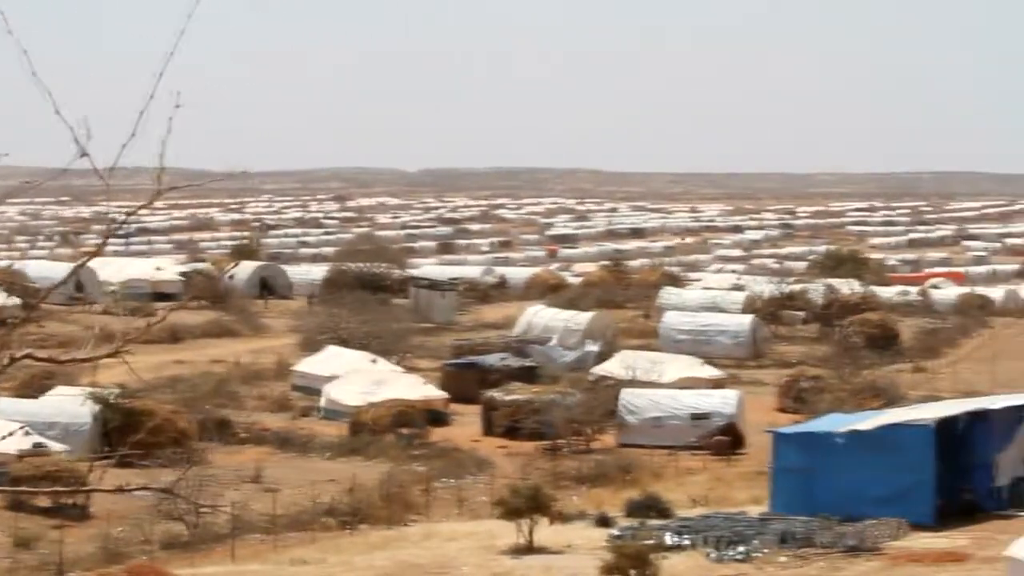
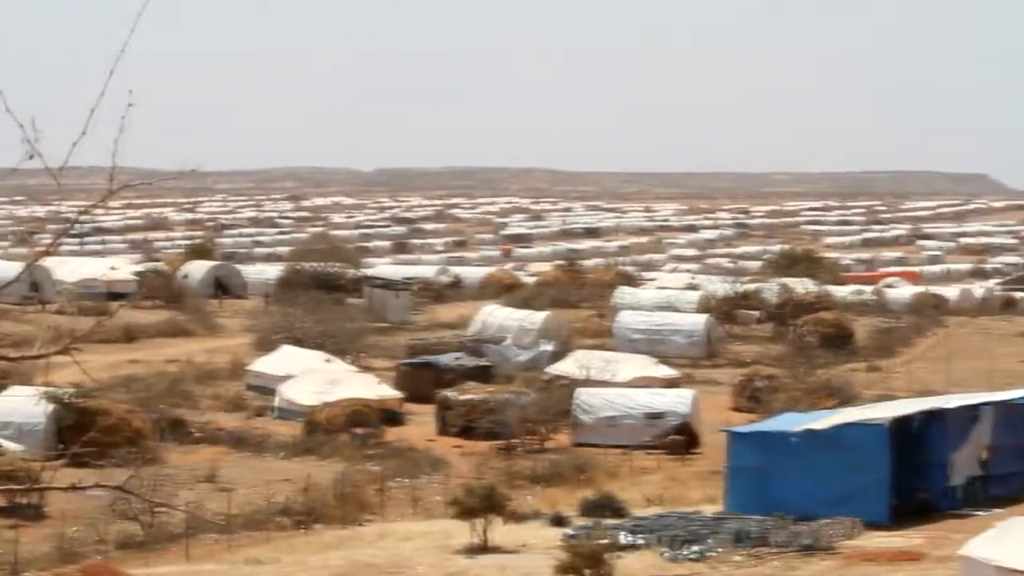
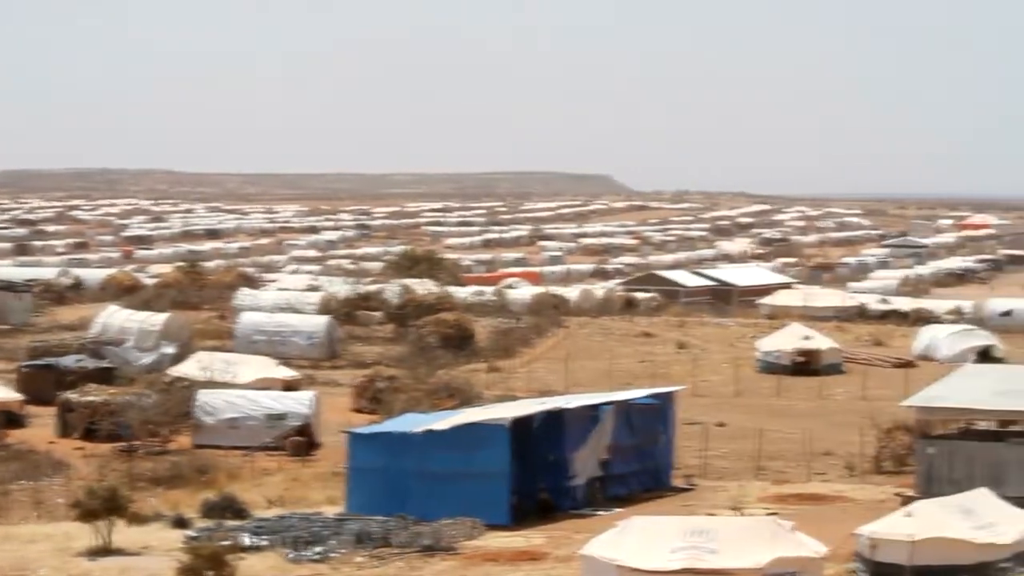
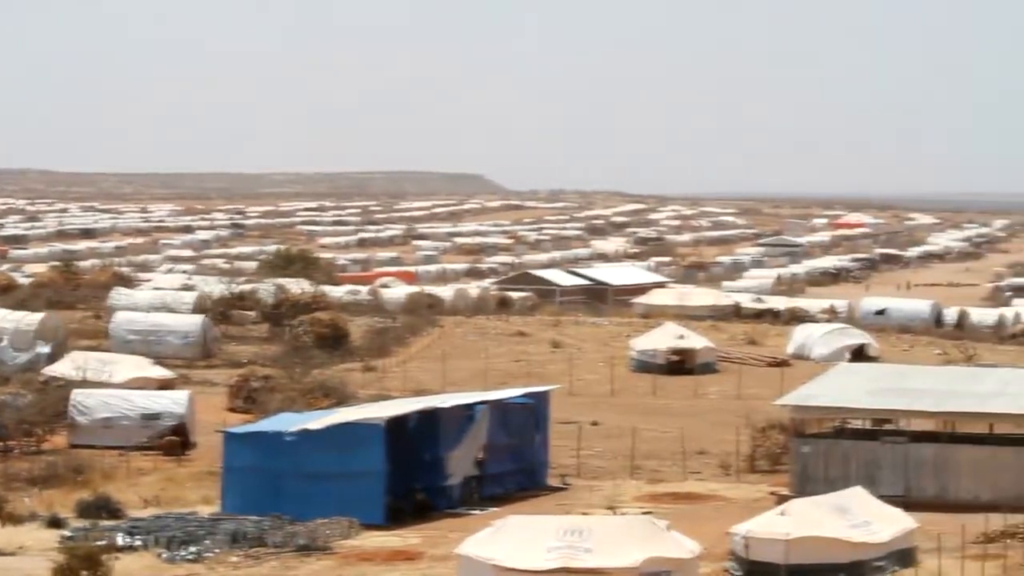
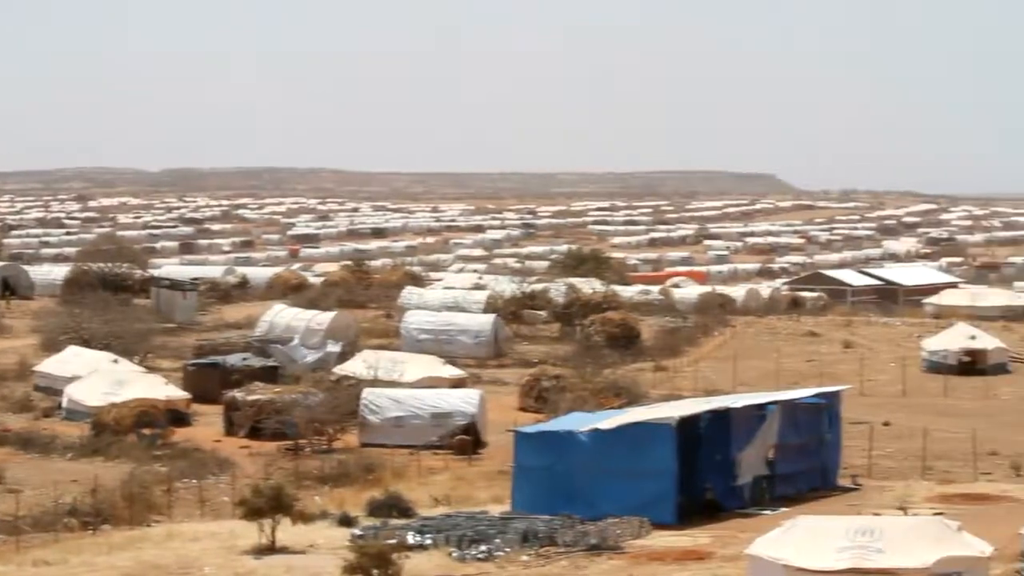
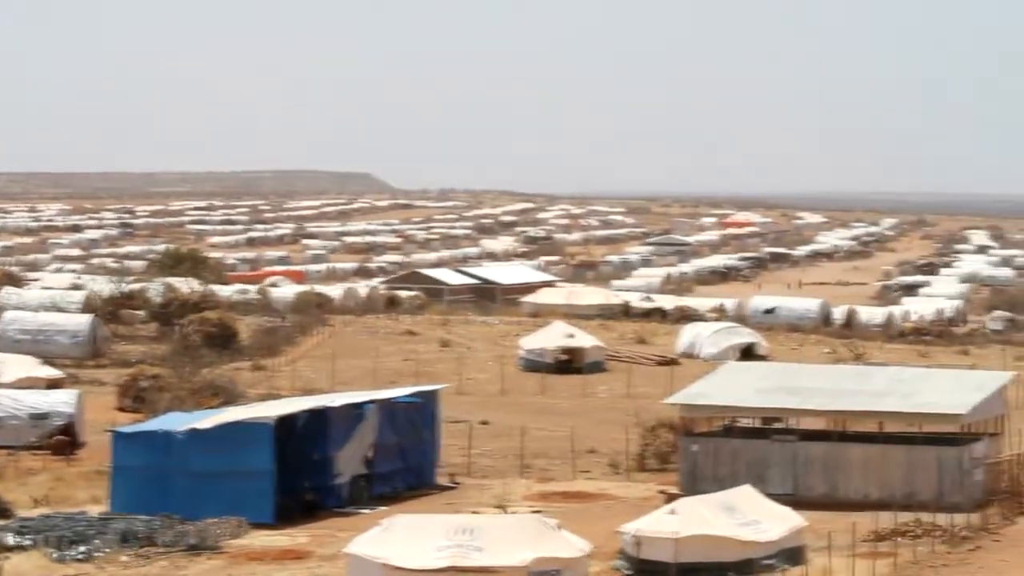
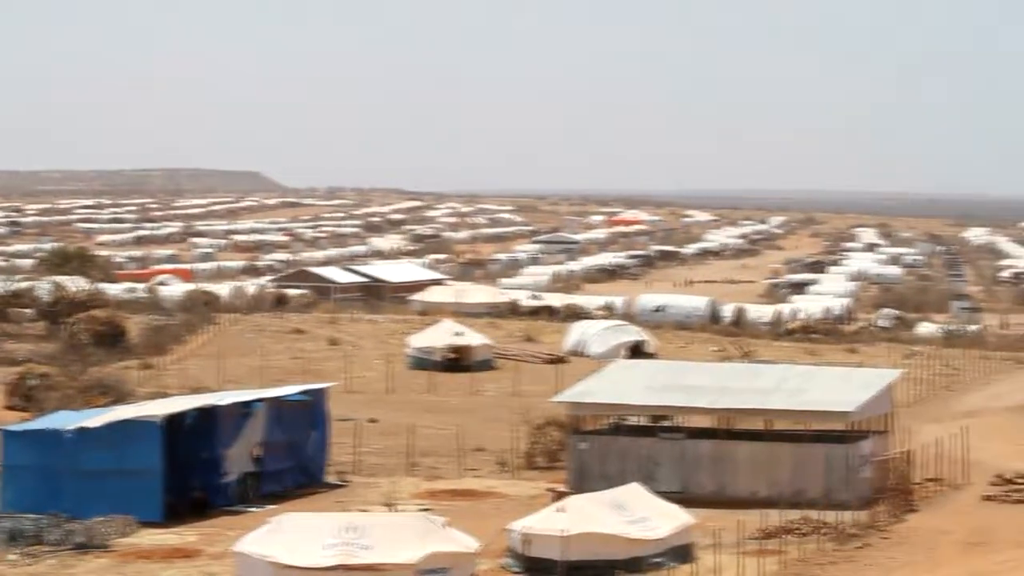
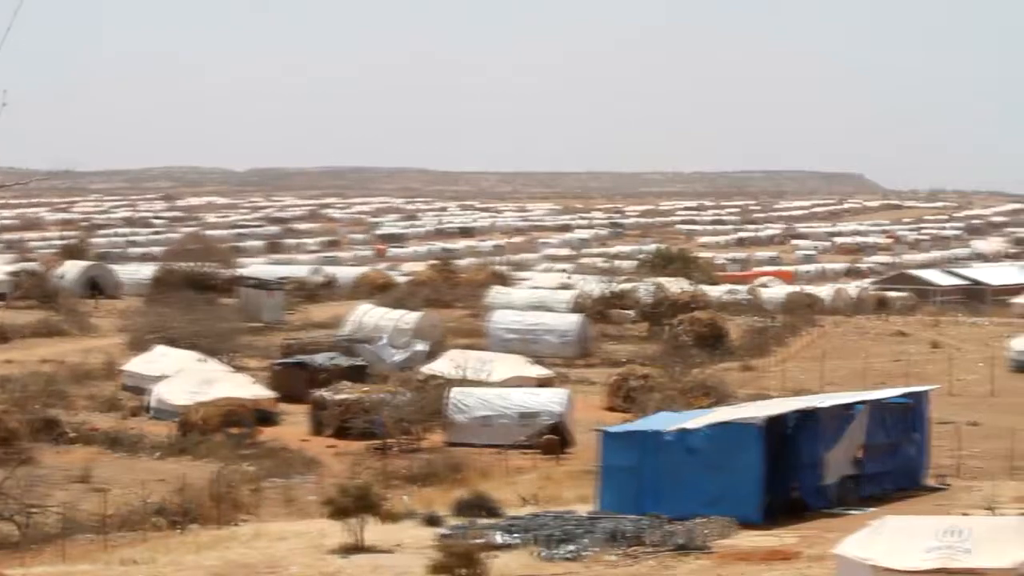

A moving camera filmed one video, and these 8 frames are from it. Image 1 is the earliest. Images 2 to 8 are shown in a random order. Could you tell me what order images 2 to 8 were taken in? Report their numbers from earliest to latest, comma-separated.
2, 8, 5, 3, 4, 6, 7
